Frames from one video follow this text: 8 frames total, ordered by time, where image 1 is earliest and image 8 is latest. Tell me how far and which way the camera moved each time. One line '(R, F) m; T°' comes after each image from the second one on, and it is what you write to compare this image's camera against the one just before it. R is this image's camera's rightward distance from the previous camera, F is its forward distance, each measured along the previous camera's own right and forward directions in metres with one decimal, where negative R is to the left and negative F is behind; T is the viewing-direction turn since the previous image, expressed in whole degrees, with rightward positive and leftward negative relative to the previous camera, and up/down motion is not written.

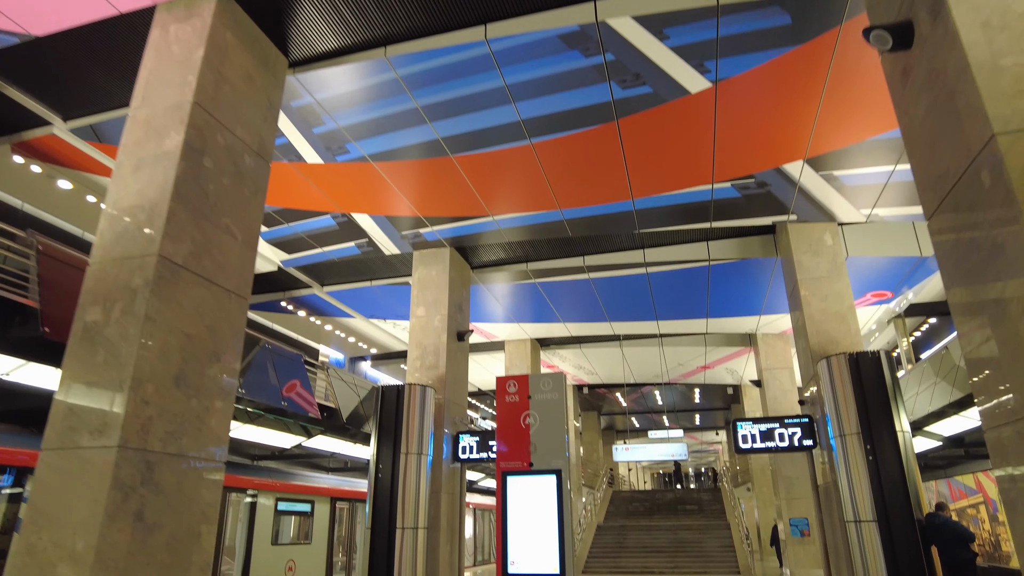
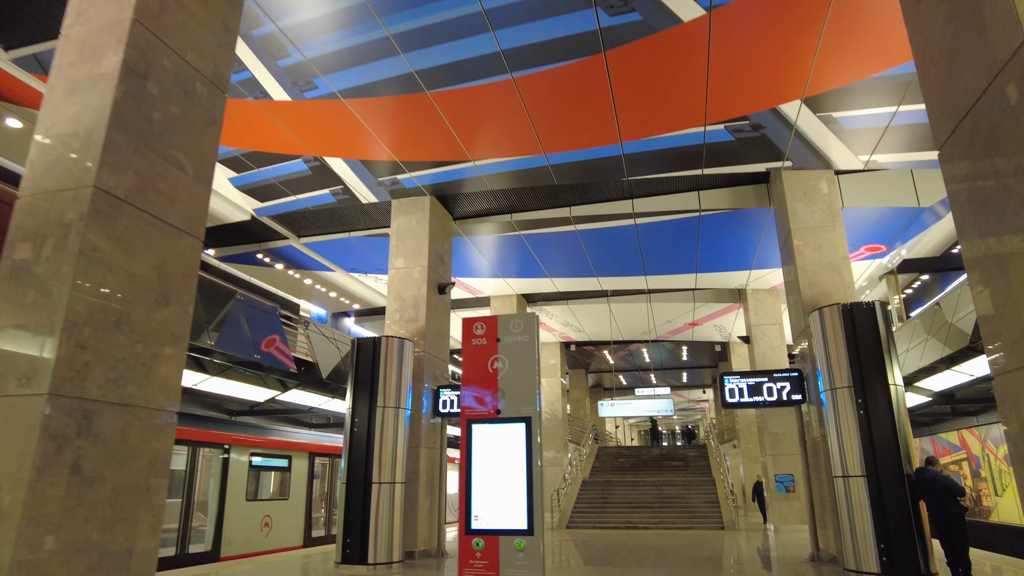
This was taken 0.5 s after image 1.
(+0.1, +0.4) m; +1°
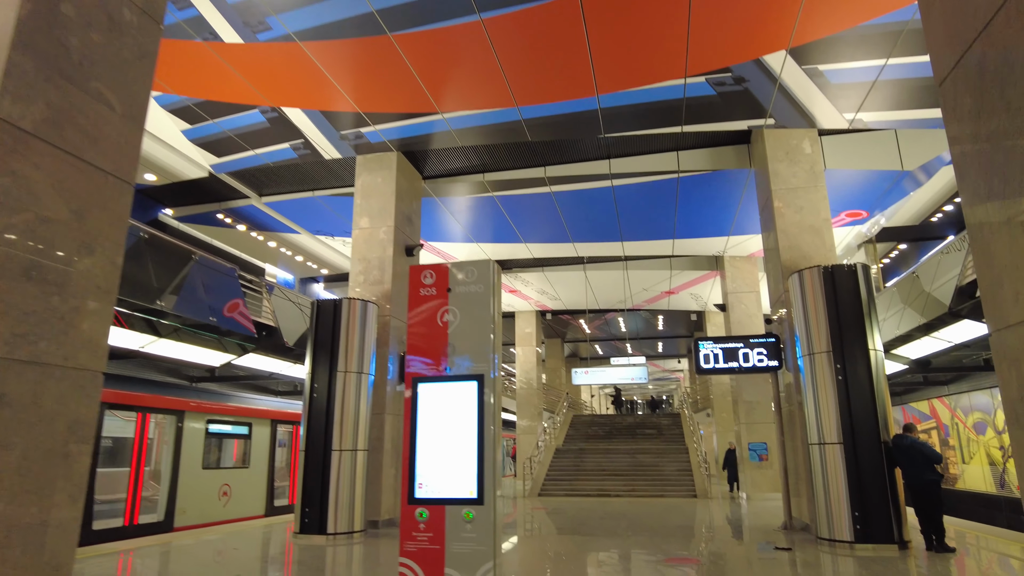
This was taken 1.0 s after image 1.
(+0.1, +0.4) m; +2°
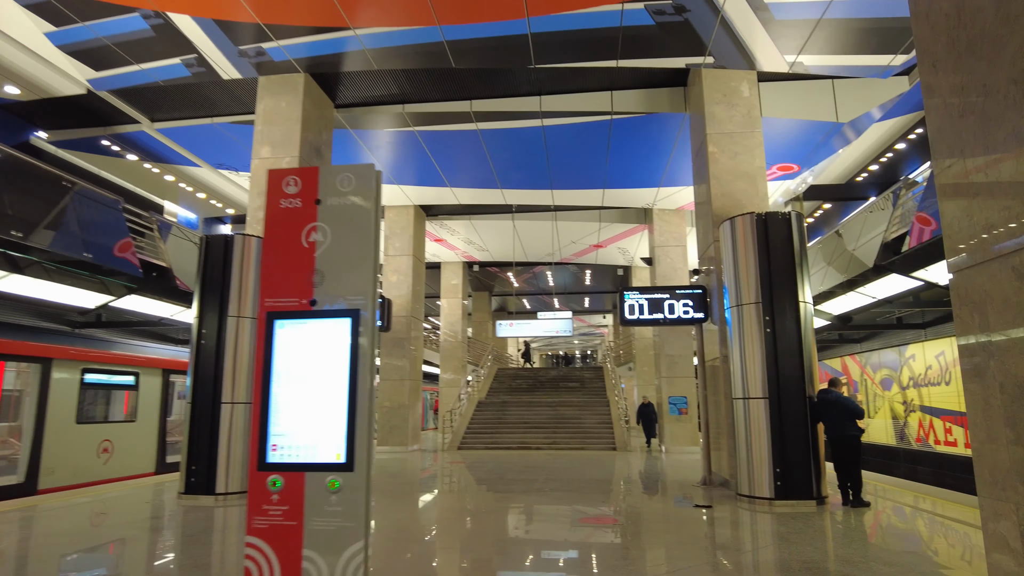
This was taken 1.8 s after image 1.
(+0.2, +0.6) m; +6°
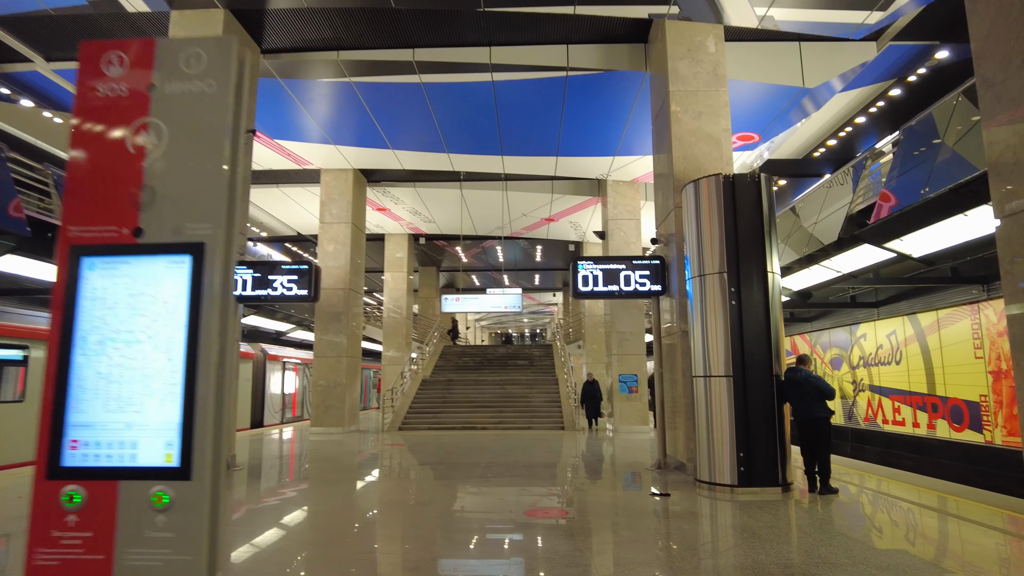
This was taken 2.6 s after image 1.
(+0.1, +0.7) m; +4°
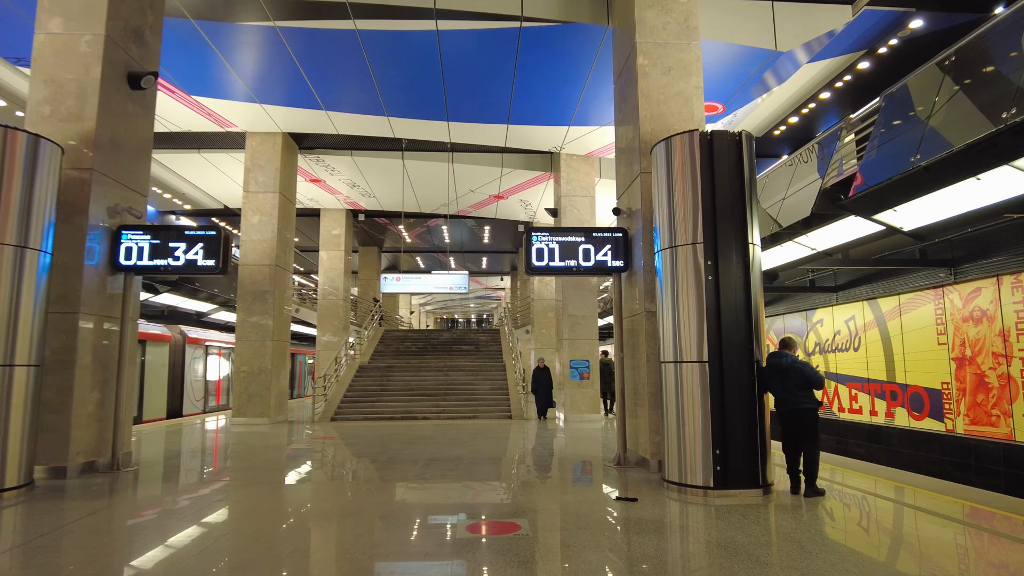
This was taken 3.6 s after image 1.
(0.0, +0.8) m; +5°
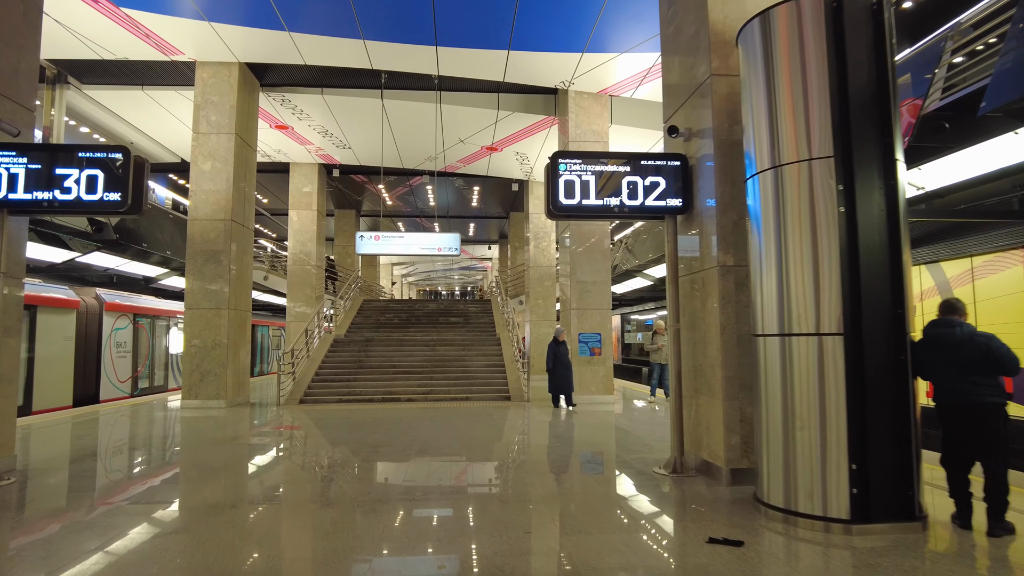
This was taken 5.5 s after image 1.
(-0.3, +1.5) m; +2°
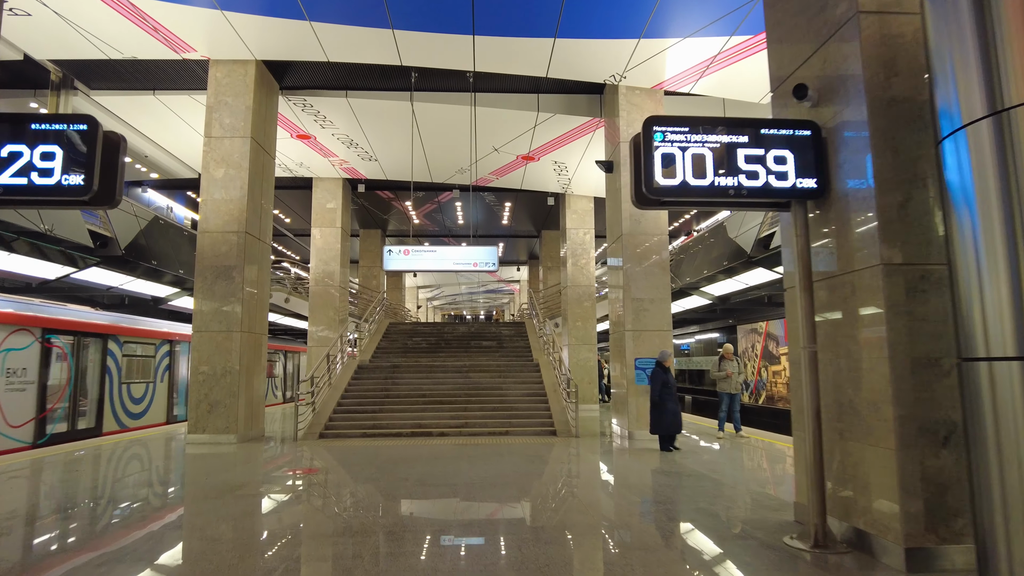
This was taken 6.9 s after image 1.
(-0.3, +1.0) m; -2°
